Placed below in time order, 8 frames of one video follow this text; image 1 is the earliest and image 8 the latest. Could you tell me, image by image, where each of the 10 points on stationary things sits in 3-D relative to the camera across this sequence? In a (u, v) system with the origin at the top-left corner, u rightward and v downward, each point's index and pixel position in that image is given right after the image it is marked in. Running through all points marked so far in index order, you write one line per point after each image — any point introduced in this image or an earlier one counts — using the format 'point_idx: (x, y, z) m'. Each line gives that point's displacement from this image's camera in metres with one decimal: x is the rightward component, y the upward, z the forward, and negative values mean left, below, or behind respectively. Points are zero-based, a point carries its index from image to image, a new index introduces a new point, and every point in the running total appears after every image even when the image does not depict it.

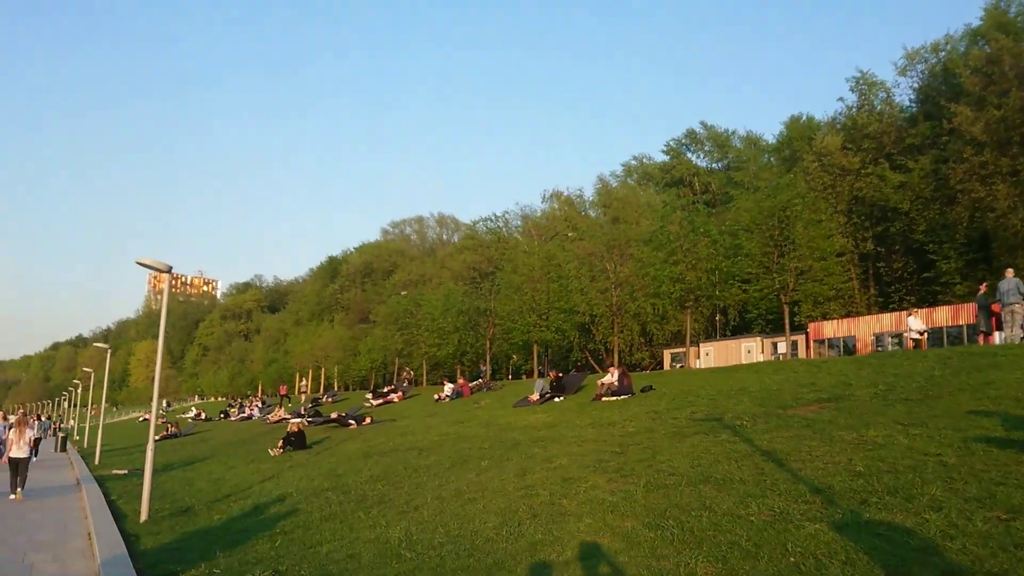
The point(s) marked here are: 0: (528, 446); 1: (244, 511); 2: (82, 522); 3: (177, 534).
0: (+0.4, -3.3, +17.6) m
1: (-4.9, -4.0, +15.3) m
2: (-7.4, -4.0, +14.6) m
3: (-5.3, -3.8, +13.2) m
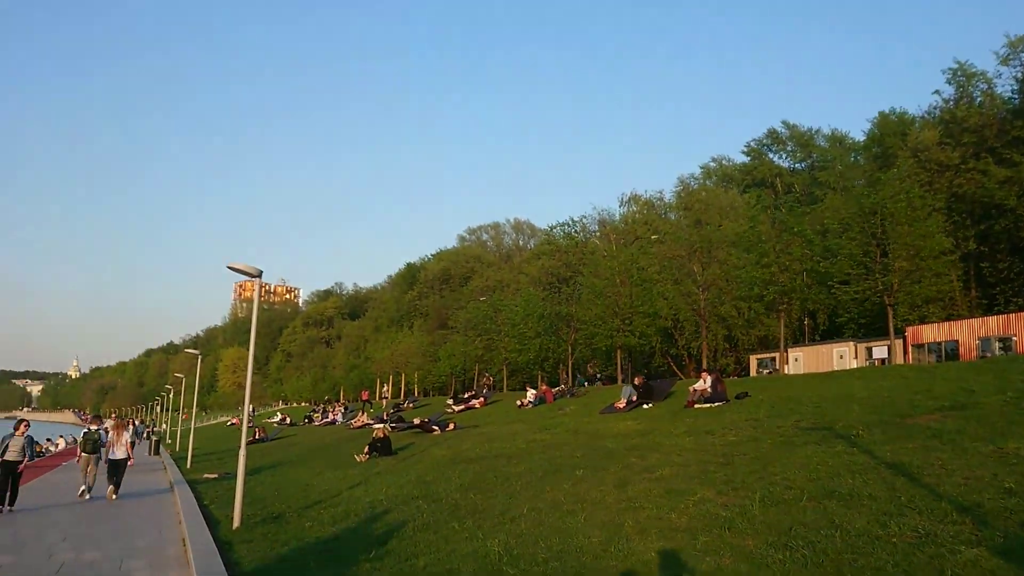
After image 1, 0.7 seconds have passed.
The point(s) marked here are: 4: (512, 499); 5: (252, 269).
0: (+2.2, -3.3, +16.9) m
1: (-3.1, -4.1, +15.0) m
2: (-5.8, -4.1, +14.5) m
3: (-3.7, -3.9, +13.0) m
4: (0.0, -3.5, +14.2) m
5: (-4.6, +0.4, +15.3) m
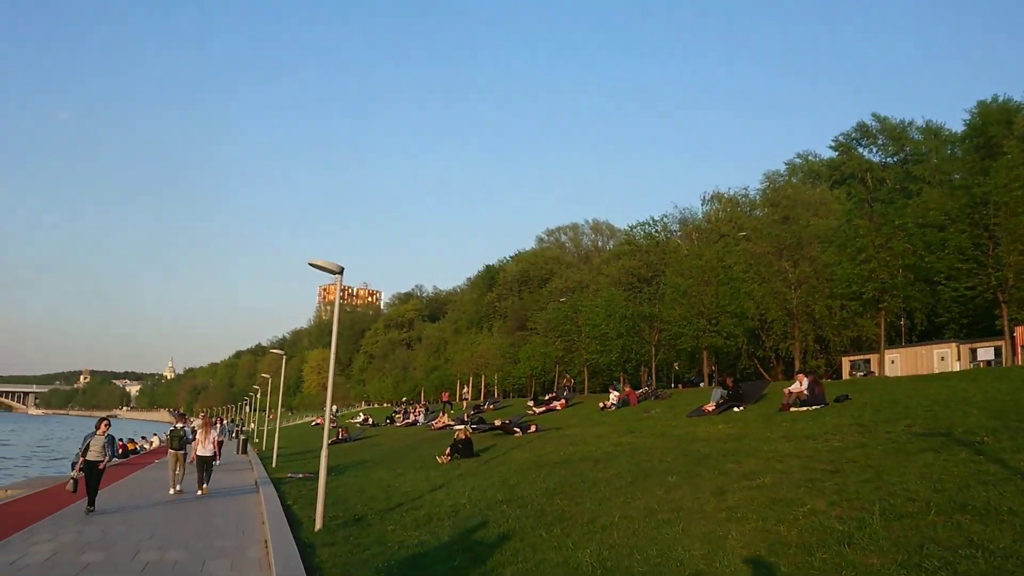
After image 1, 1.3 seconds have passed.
0: (+3.9, -3.3, +16.0) m
1: (-1.6, -4.0, +14.6) m
2: (-4.3, -4.1, +14.3) m
3: (-2.4, -3.8, +12.6) m
4: (+1.4, -3.5, +13.5) m
5: (-3.1, +0.4, +15.0) m
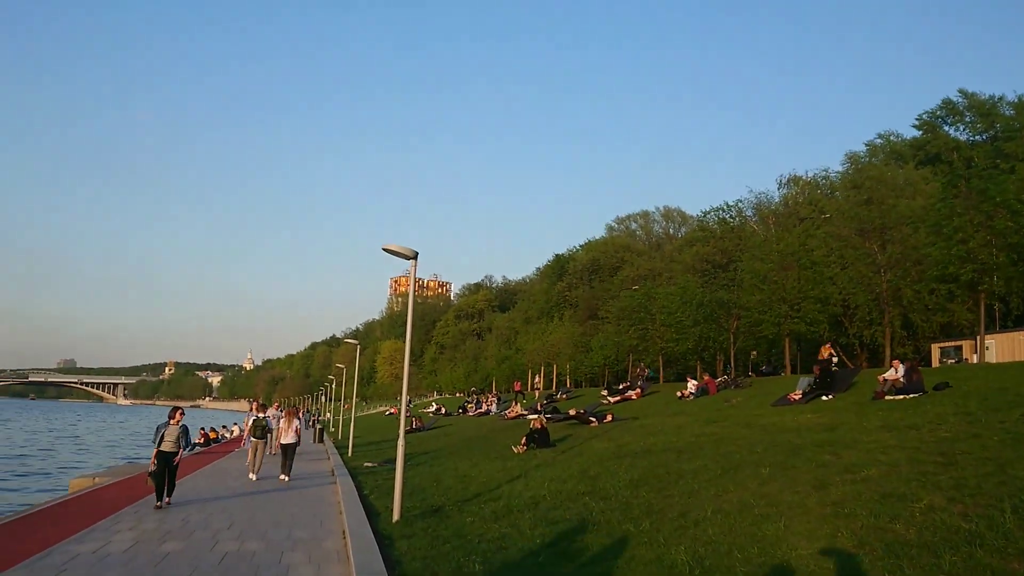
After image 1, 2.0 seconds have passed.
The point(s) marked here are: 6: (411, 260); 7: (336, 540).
0: (+5.4, -2.9, +15.0) m
1: (-0.3, -3.8, +14.1) m
2: (-2.9, -3.8, +14.0) m
3: (-1.2, -3.6, +12.2) m
4: (+2.7, -3.2, +12.7) m
5: (-1.8, +0.7, +14.6) m
6: (-1.7, +0.5, +15.0) m
7: (-2.6, -3.7, +12.6) m
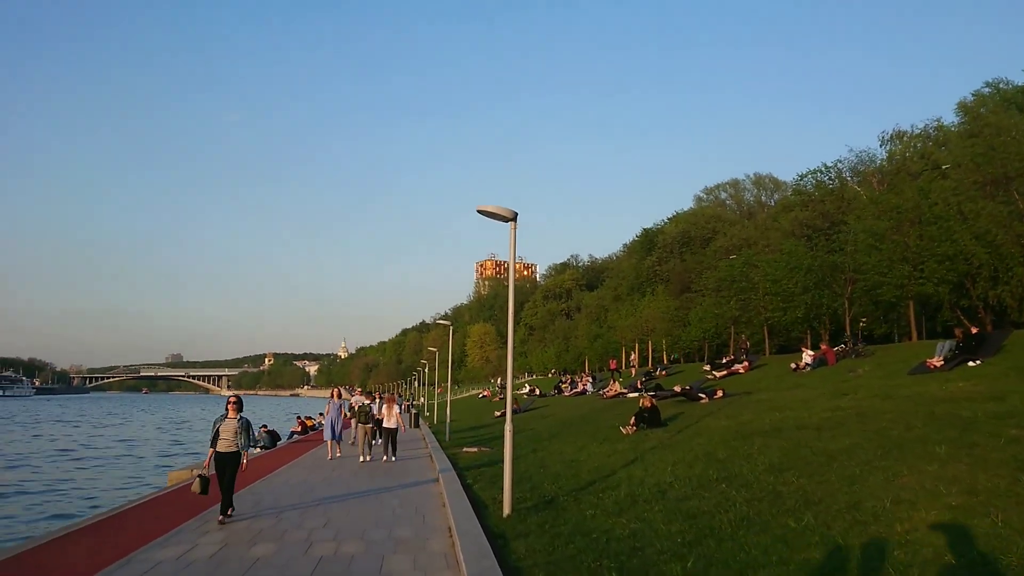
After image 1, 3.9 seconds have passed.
0: (+7.2, -2.1, +12.7) m
1: (+1.6, -3.2, +12.4) m
2: (-1.1, -3.4, +12.6) m
3: (+0.5, -3.1, +10.6) m
4: (+4.4, -2.5, +10.7) m
5: (-0.1, +1.2, +12.9) m
6: (0.0, +1.0, +13.3) m
7: (-0.9, -3.3, +11.1) m
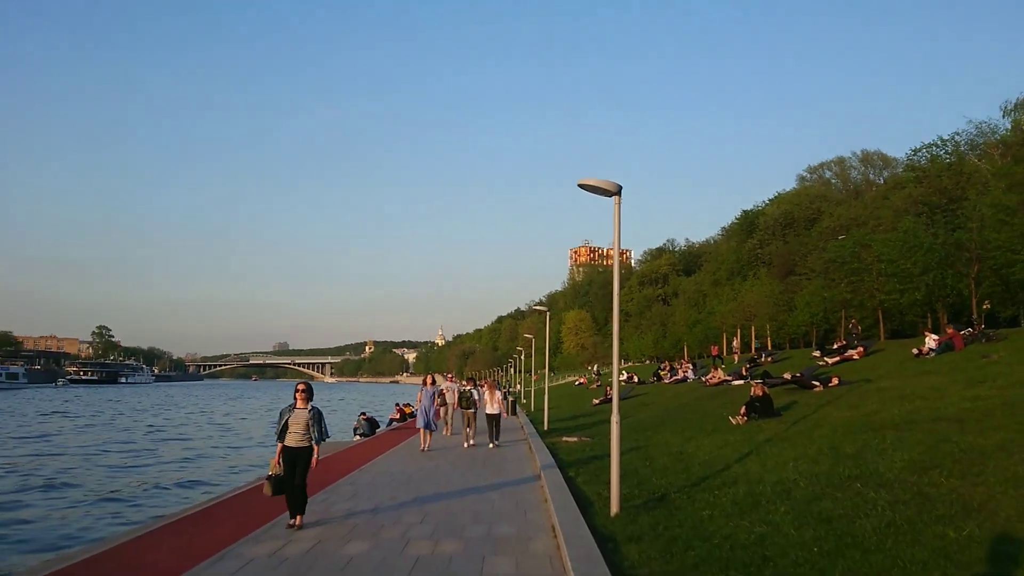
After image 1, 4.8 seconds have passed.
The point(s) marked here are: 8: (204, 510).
0: (+8.7, -1.7, +10.9) m
1: (+3.0, -2.9, +11.2) m
2: (+0.4, -3.1, +11.8) m
3: (+1.7, -2.9, +9.6) m
4: (+5.6, -2.2, +9.3) m
5: (+1.4, +1.5, +11.9) m
6: (+1.5, +1.3, +12.3) m
7: (+0.4, -3.1, +10.3) m
8: (-5.0, -3.6, +13.8) m
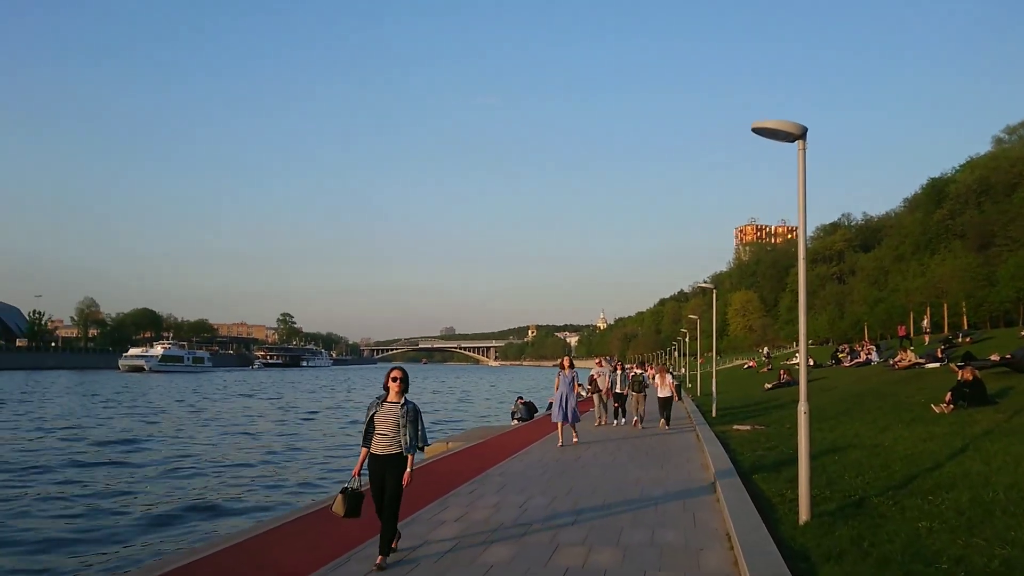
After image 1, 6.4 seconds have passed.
0: (+10.3, -1.2, +7.6) m
1: (+4.9, -2.5, +9.0) m
2: (+2.4, -2.7, +10.0) m
3: (+3.3, -2.5, +7.6) m
4: (+7.0, -1.7, +6.6) m
5: (+3.3, +1.9, +9.9) m
6: (+3.5, +1.8, +10.3) m
7: (+2.1, -2.7, +8.6) m
8: (-2.5, -3.3, +13.1) m
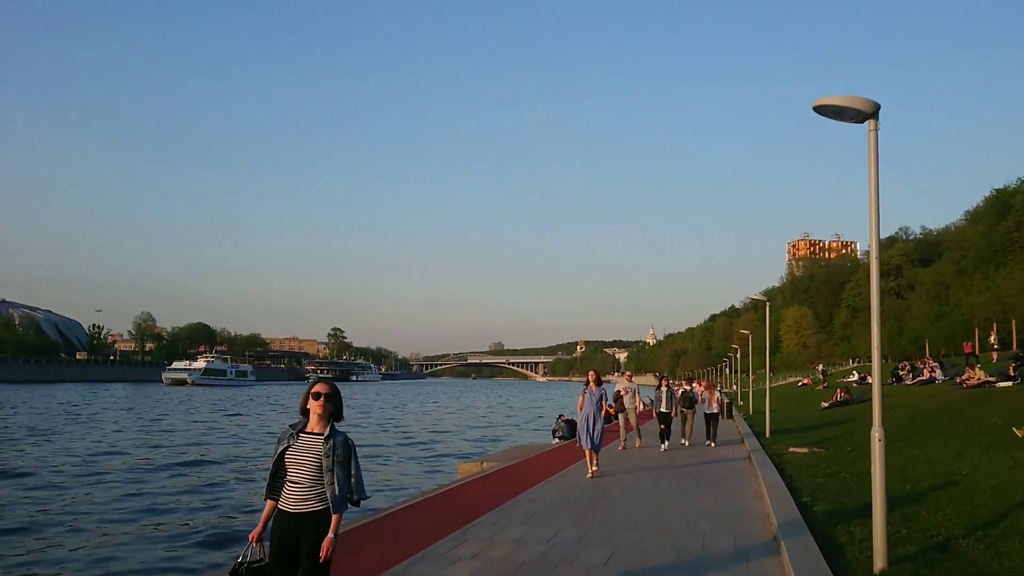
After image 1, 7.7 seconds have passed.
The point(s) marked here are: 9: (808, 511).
0: (+10.4, -1.2, +5.8) m
1: (+5.0, -2.5, +7.5) m
2: (+2.7, -2.8, +8.6) m
3: (+3.4, -2.5, +6.2) m
4: (+7.0, -1.7, +4.9) m
5: (+3.5, +1.8, +8.5) m
6: (+3.7, +1.7, +8.9) m
7: (+2.3, -2.7, +7.2) m
8: (-2.1, -3.4, +12.0) m
9: (+4.0, -2.9, +11.4) m
